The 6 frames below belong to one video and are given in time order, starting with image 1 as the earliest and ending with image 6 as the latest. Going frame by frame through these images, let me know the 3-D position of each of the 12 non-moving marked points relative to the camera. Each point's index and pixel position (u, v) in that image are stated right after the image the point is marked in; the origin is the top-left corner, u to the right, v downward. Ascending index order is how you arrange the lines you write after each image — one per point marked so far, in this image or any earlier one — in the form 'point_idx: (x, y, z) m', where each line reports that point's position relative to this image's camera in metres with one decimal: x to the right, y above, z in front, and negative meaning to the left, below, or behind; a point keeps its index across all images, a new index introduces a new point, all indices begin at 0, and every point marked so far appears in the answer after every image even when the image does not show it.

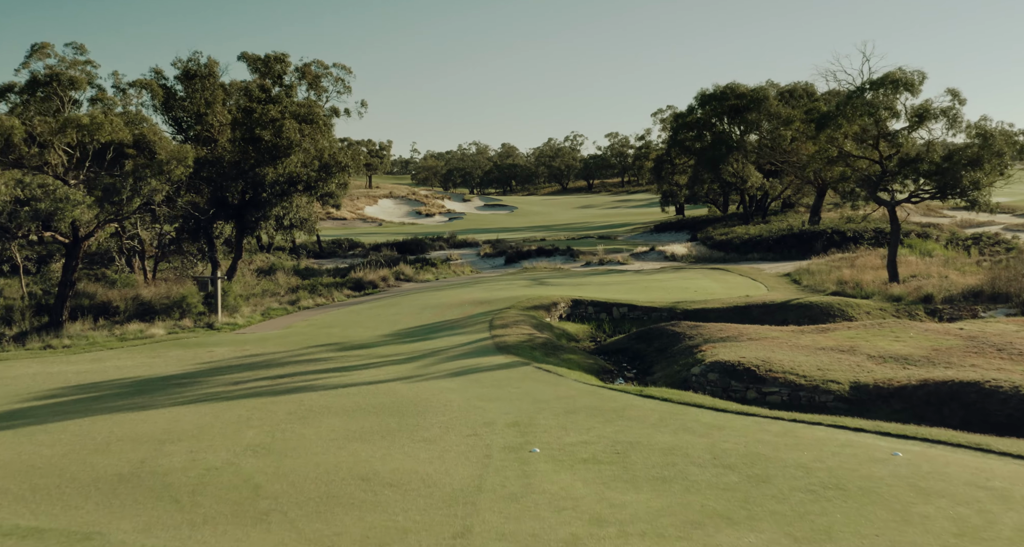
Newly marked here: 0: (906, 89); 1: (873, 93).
0: (+9.5, +4.4, +19.6) m
1: (+8.8, +4.4, +19.9) m
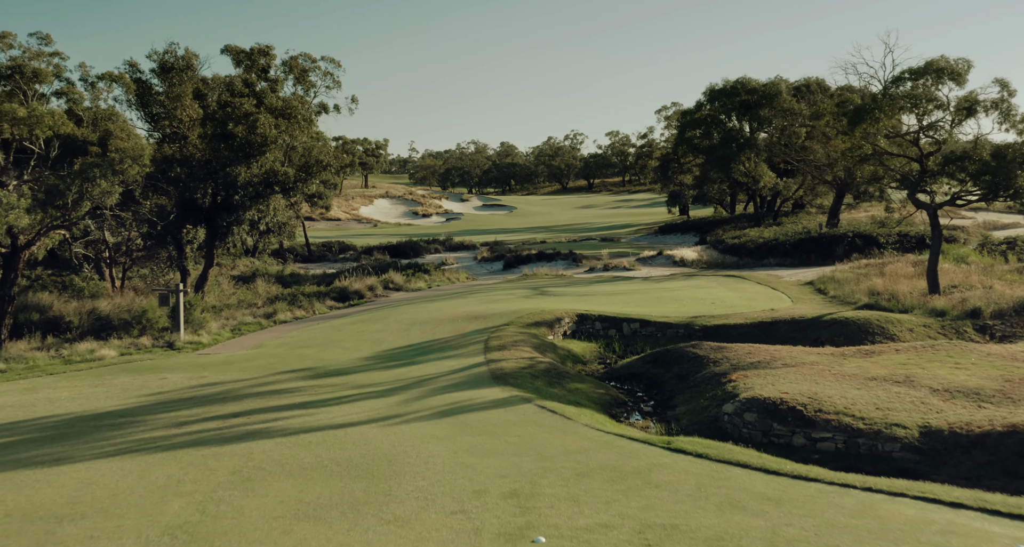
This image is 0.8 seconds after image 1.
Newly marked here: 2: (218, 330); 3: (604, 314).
0: (+9.4, +4.2, +17.5) m
1: (+8.8, +4.1, +17.8) m
2: (-6.5, -1.3, +18.0) m
3: (+2.0, -0.9, +17.8) m
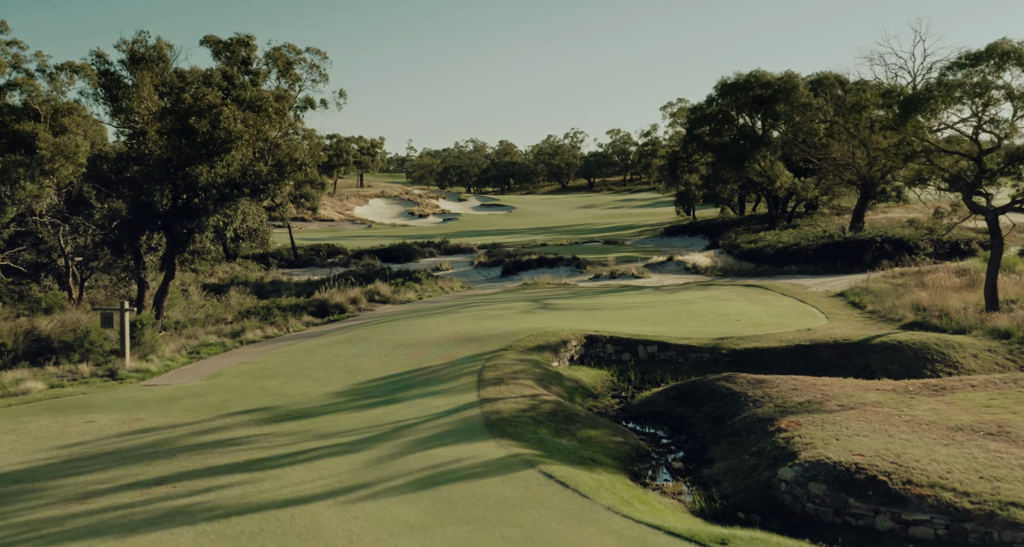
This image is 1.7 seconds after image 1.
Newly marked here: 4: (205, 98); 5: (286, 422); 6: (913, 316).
0: (+9.4, +3.9, +15.2) m
1: (+8.8, +3.9, +15.5) m
2: (-6.5, -1.6, +15.7) m
3: (+2.0, -1.2, +15.4) m
4: (-6.6, +3.8, +17.5) m
5: (-3.0, -2.0, +10.9) m
6: (+8.5, -0.9, +17.4) m
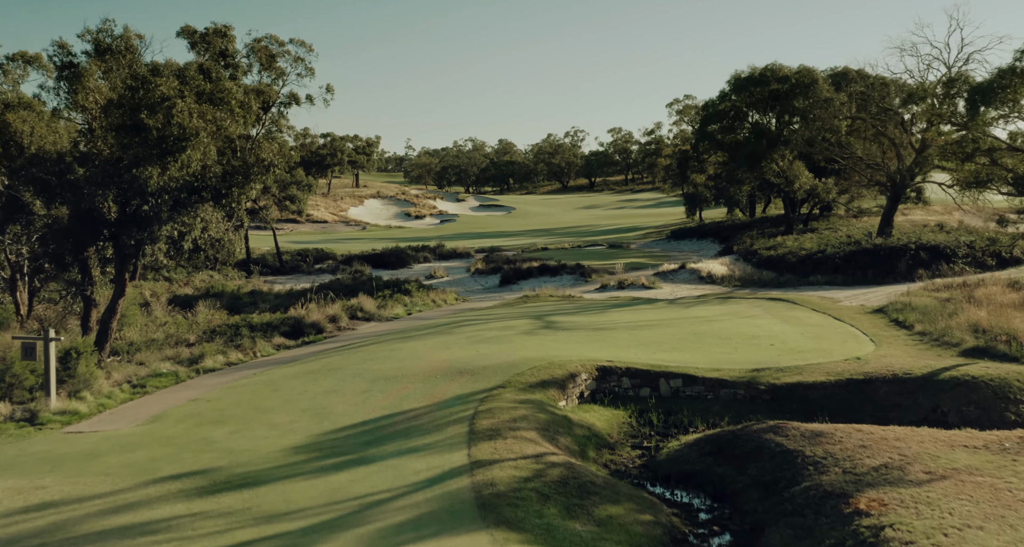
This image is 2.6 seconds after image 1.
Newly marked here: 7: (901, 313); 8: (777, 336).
0: (+9.4, +3.6, +12.9) m
1: (+8.7, +3.5, +13.1) m
2: (-6.6, -1.9, +13.3) m
3: (+2.0, -1.5, +13.1) m
4: (-6.6, +3.4, +15.1) m
5: (-3.0, -2.3, +8.6) m
6: (+8.5, -1.2, +15.0) m
7: (+8.7, -0.8, +18.3) m
8: (+5.2, -1.2, +16.1) m
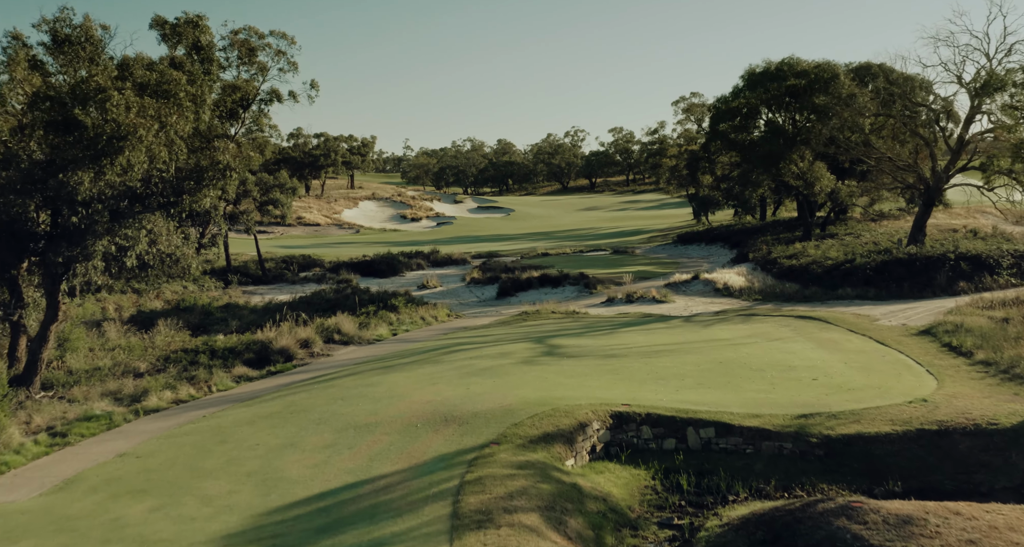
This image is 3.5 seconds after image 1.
0: (+9.3, +3.2, +10.6) m
1: (+8.7, +3.2, +10.9) m
2: (-6.6, -2.3, +11.1) m
3: (+1.9, -1.9, +10.8) m
4: (-6.7, +3.1, +12.8) m
5: (-3.1, -2.7, +6.3) m
6: (+8.5, -1.5, +12.8) m
7: (+8.7, -1.2, +16.0) m
8: (+5.2, -1.6, +13.9) m
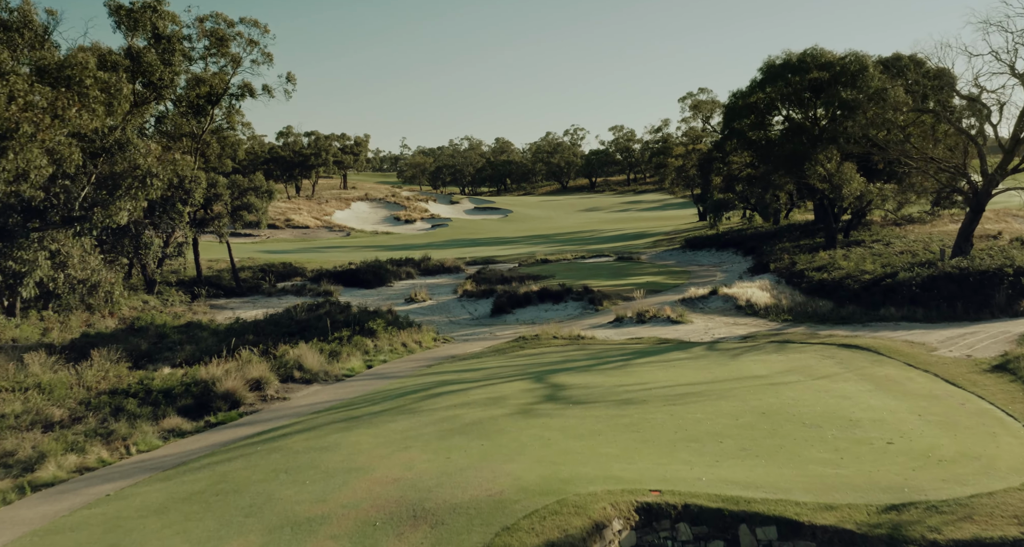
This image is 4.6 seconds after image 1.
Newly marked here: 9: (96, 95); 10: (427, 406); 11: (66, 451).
0: (+9.2, +2.8, +7.8) m
1: (+8.6, +2.8, +8.1) m
2: (-6.7, -2.7, +8.3) m
3: (+1.8, -2.3, +8.1) m
4: (-6.8, +2.6, +10.0) m
5: (-3.2, -3.1, +3.5) m
6: (+8.4, -2.0, +10.0) m
7: (+8.6, -1.6, +13.3) m
8: (+5.1, -2.0, +11.1) m
9: (-5.8, +2.9, +11.8) m
10: (-1.3, -2.0, +12.4) m
11: (-6.0, -2.4, +11.1) m
